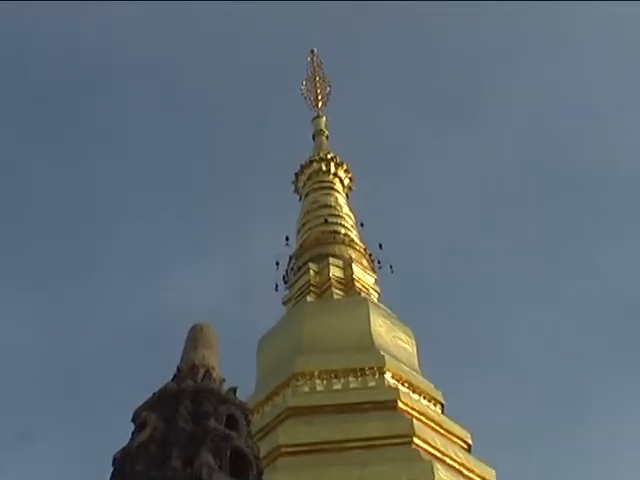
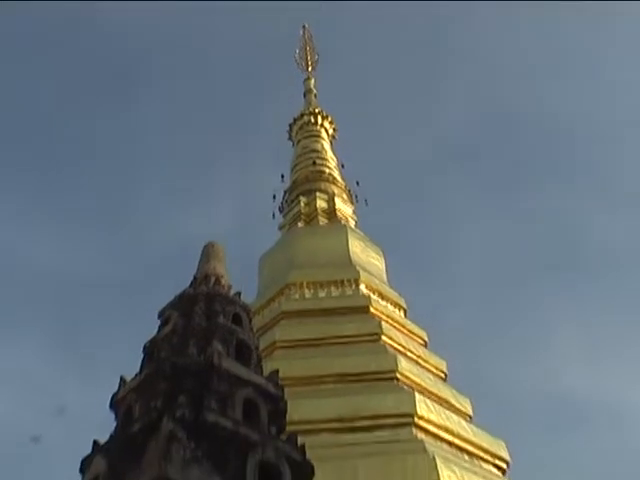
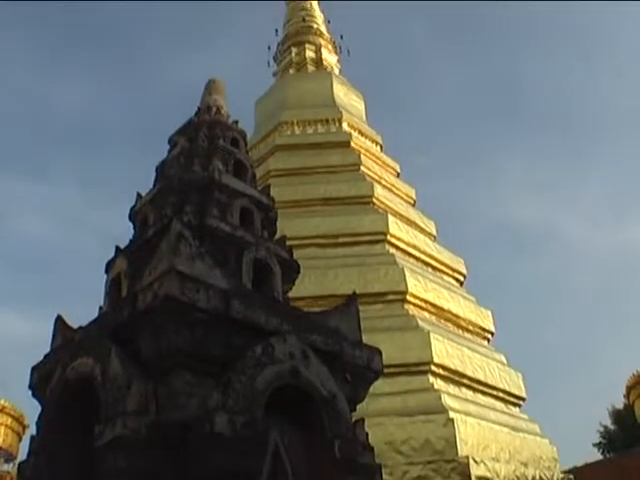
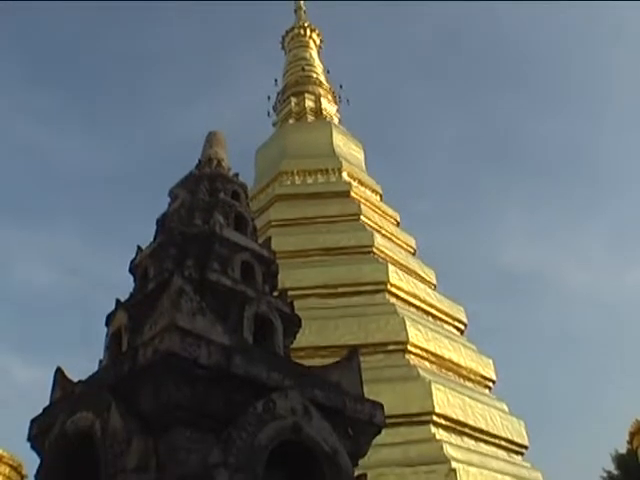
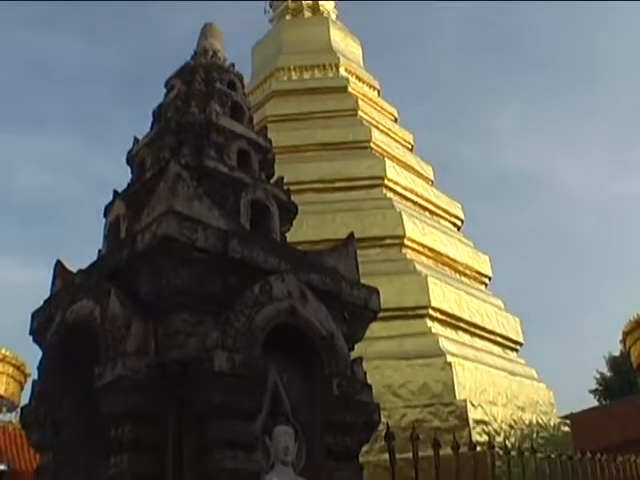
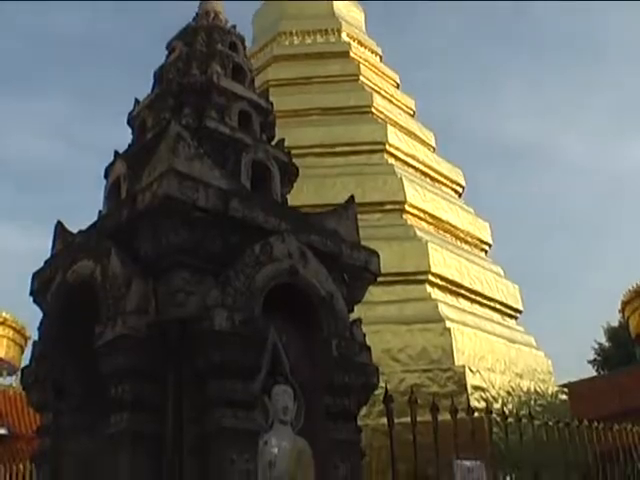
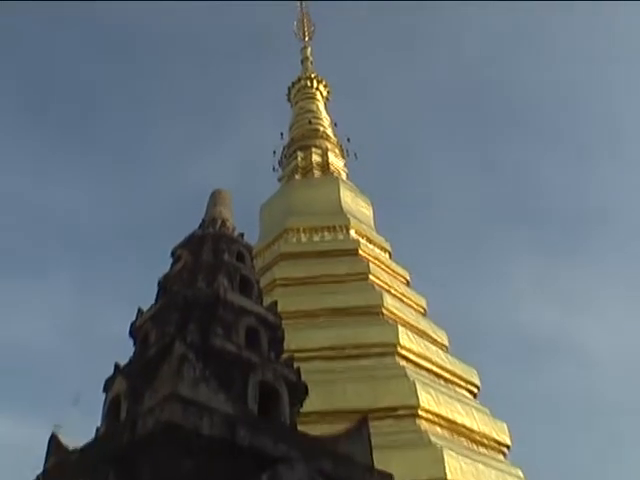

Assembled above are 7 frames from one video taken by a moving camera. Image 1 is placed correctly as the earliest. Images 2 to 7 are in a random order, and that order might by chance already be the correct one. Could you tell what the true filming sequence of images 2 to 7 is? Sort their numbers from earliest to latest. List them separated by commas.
2, 7, 4, 3, 5, 6
